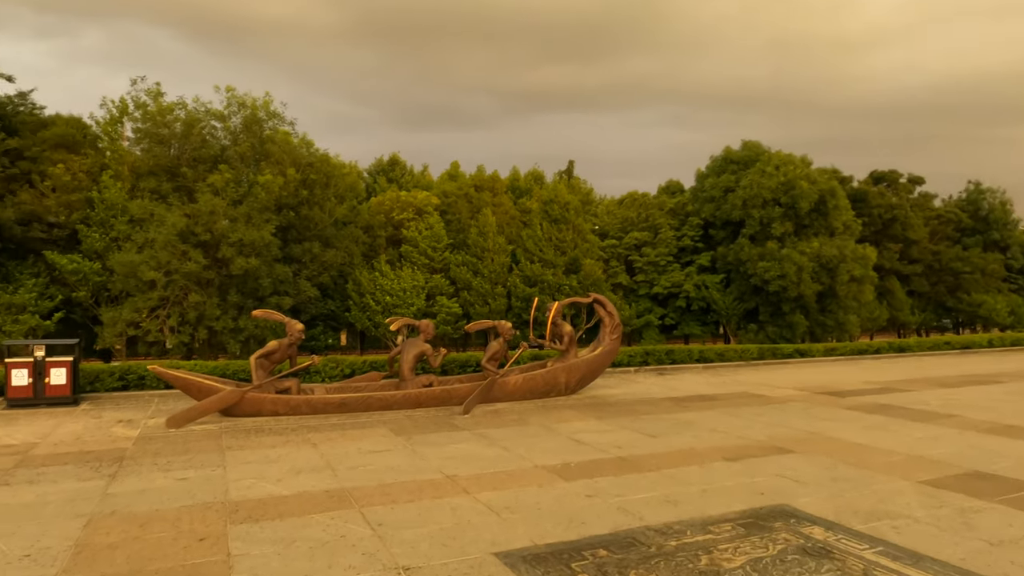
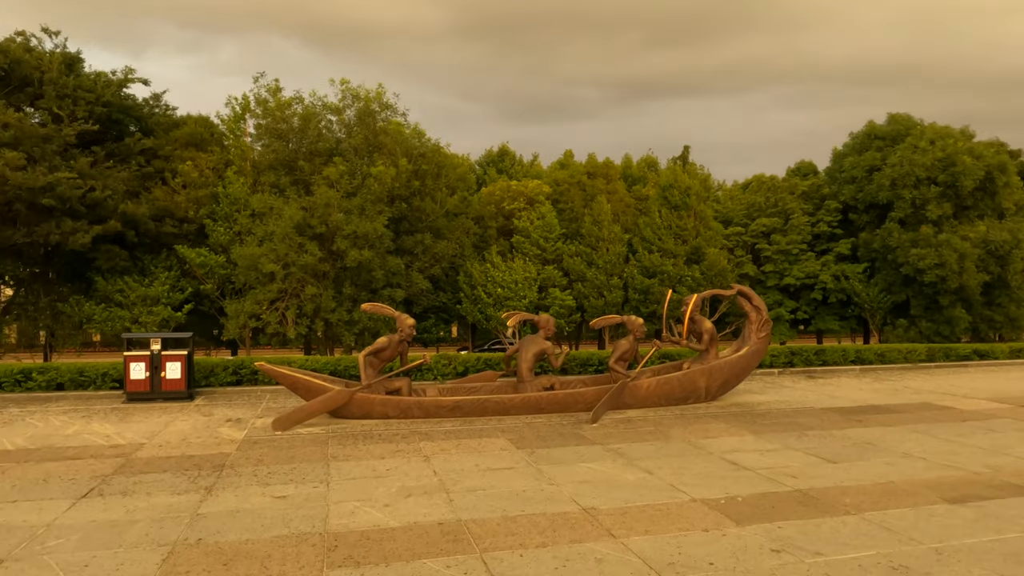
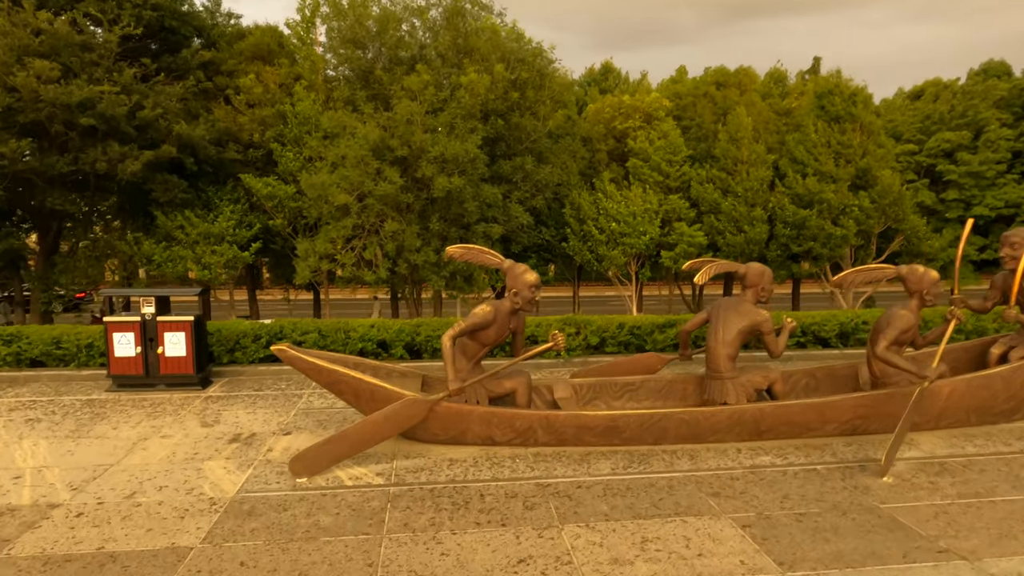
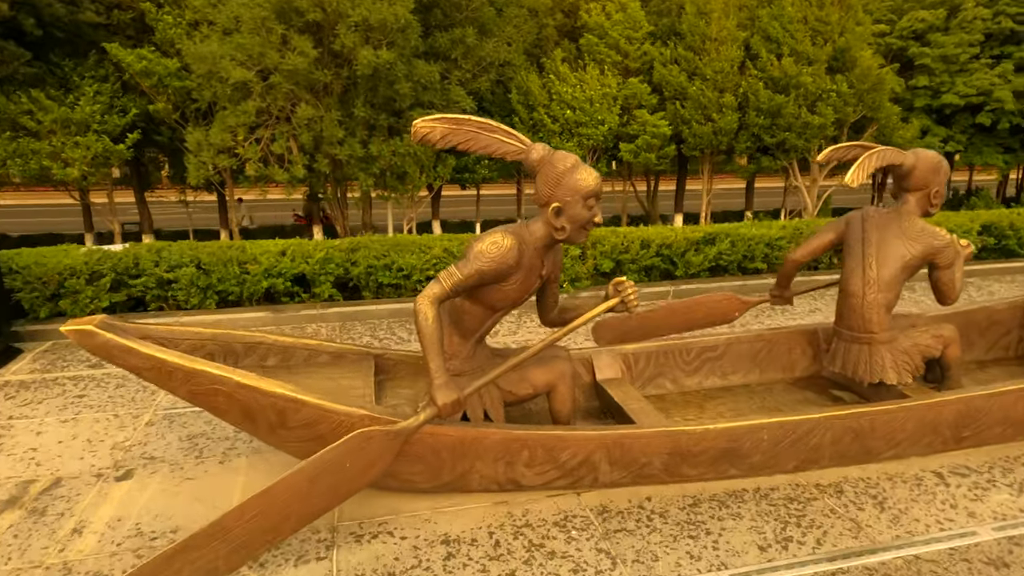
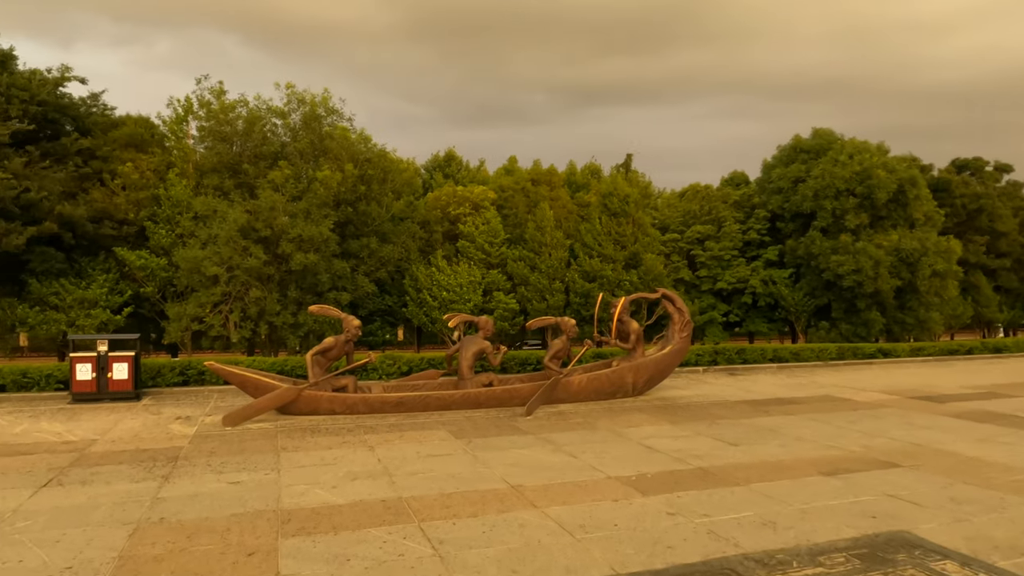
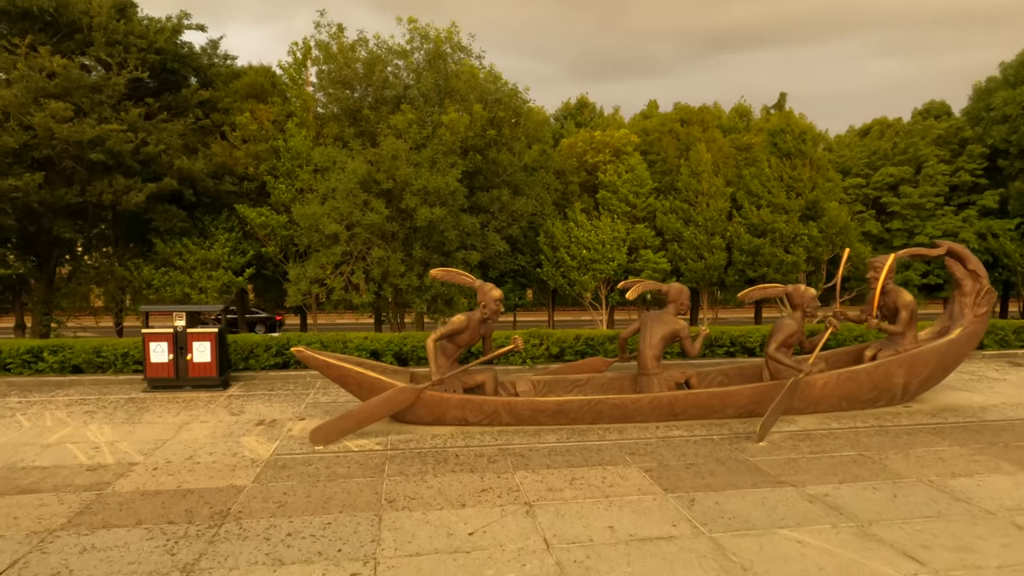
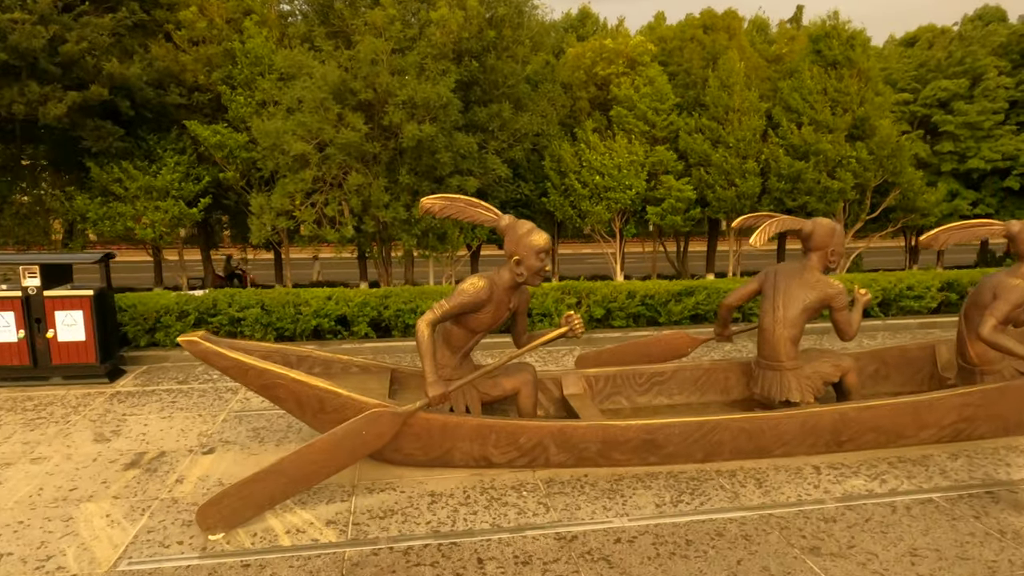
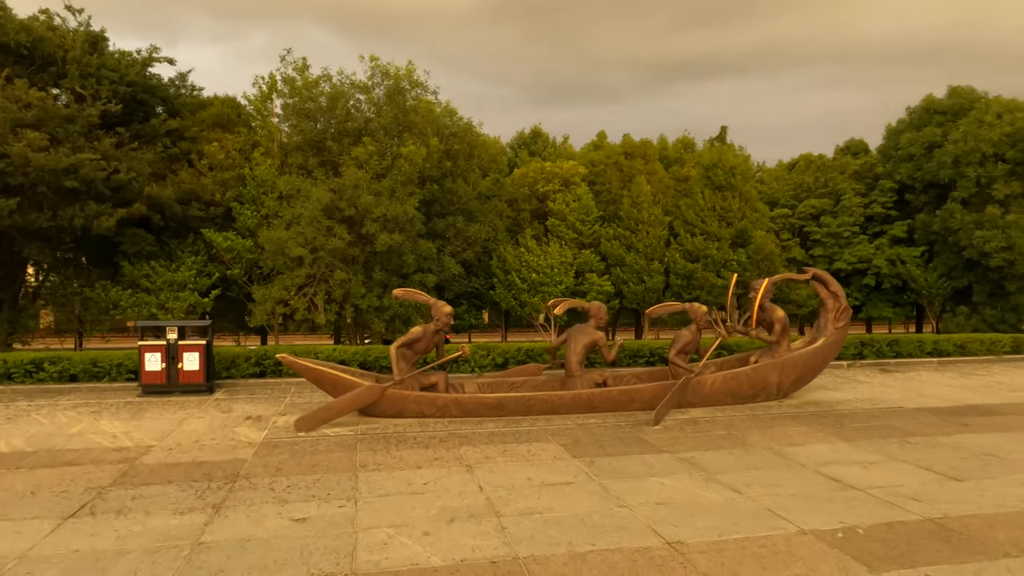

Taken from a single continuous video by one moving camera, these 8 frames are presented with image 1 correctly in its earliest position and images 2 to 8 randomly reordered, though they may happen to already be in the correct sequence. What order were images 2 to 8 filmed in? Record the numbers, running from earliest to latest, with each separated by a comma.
5, 2, 8, 6, 3, 7, 4
